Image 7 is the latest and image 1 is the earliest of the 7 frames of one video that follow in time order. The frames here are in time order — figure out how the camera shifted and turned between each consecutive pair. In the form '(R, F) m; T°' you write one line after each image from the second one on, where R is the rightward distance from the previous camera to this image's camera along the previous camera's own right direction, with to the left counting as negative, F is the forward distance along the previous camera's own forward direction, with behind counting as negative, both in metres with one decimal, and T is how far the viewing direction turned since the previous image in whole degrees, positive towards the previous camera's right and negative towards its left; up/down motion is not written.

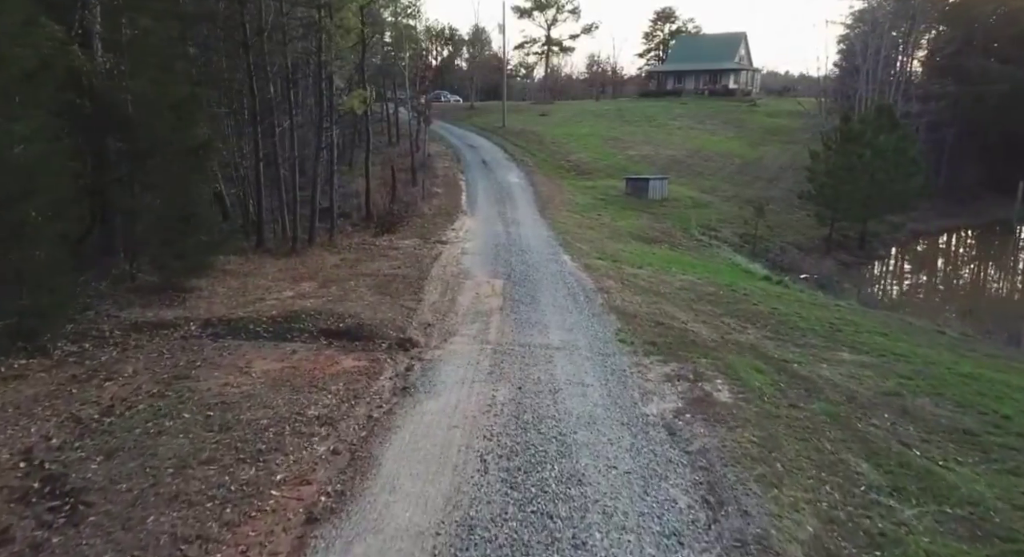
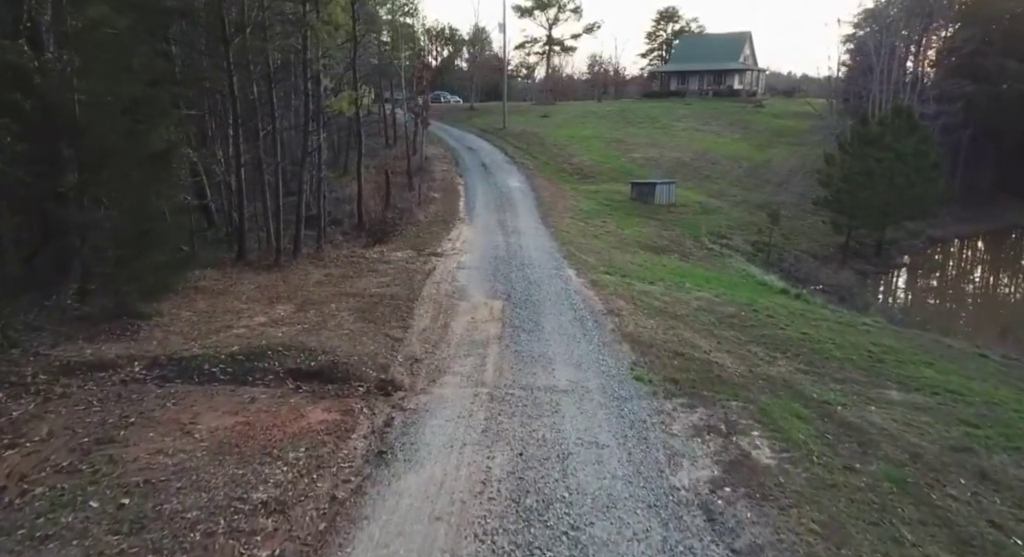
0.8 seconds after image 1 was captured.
(0.0, +1.3) m; 0°
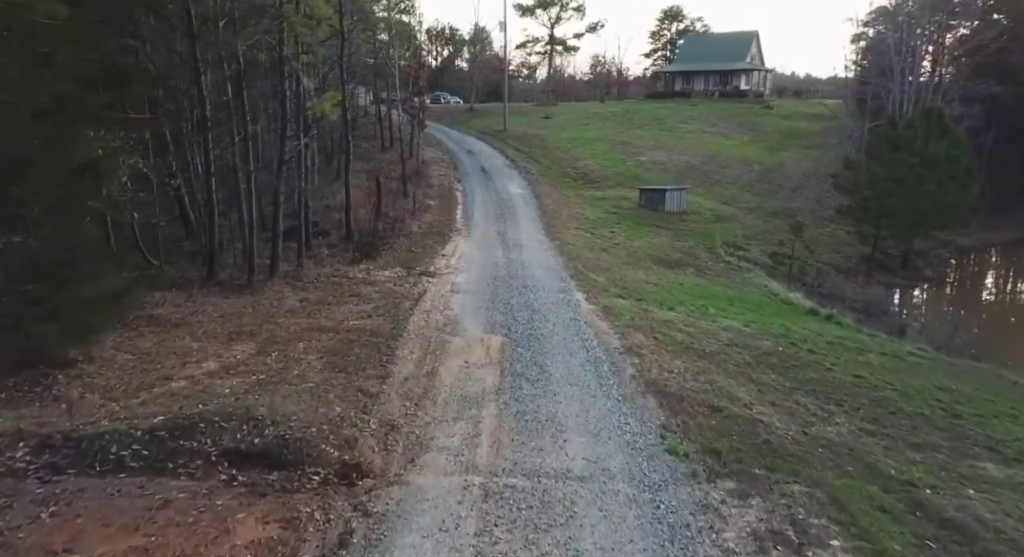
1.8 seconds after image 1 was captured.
(0.0, +1.8) m; 0°
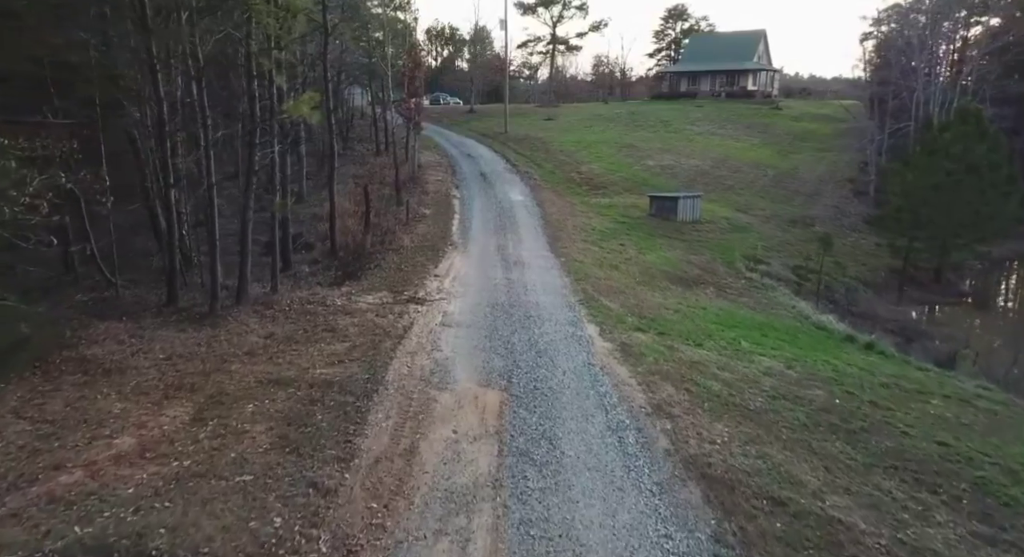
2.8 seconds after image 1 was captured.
(0.0, +2.0) m; 0°
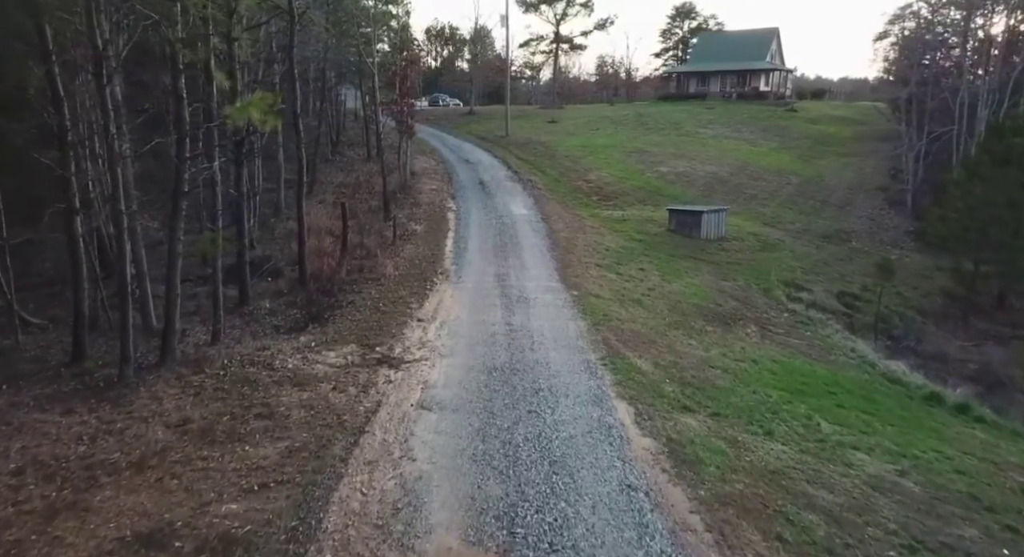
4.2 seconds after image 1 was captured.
(0.0, +3.1) m; 0°
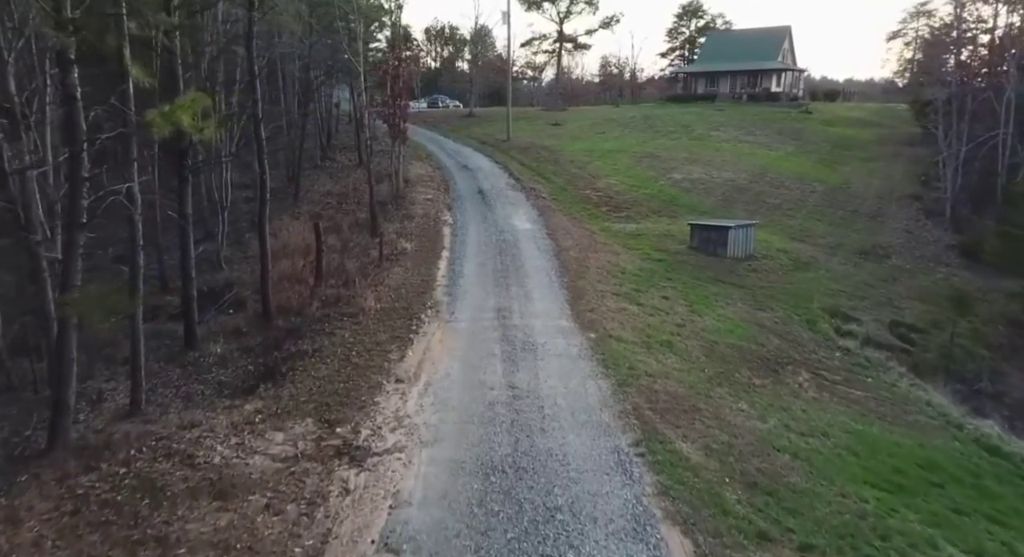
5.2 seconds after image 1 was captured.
(0.0, +2.7) m; 0°
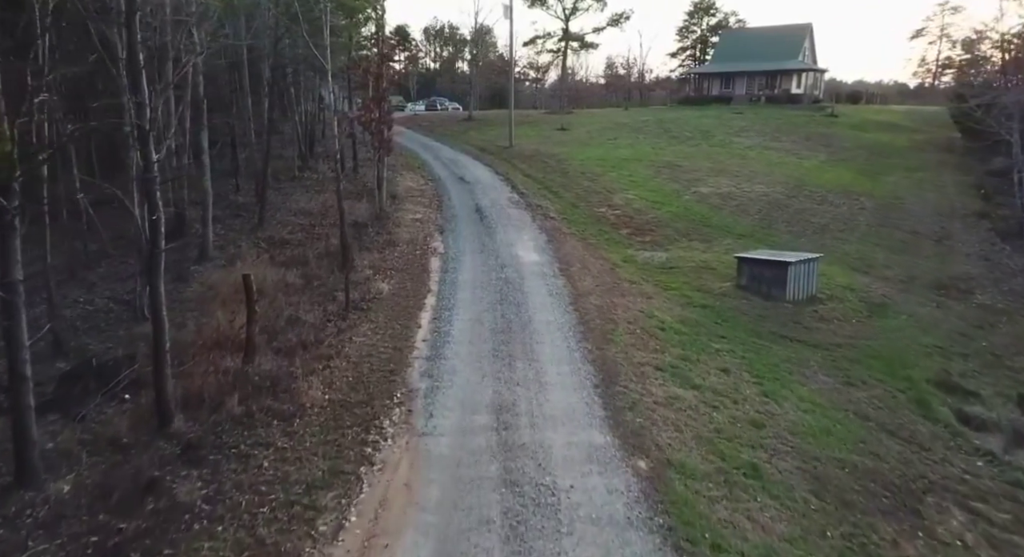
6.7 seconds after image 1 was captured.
(-0.1, +4.4) m; 0°
